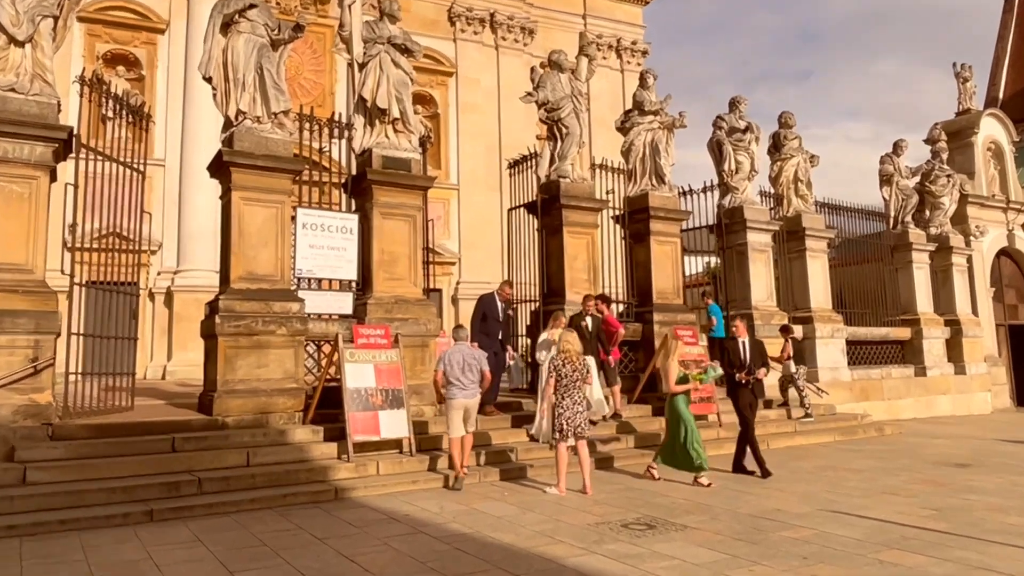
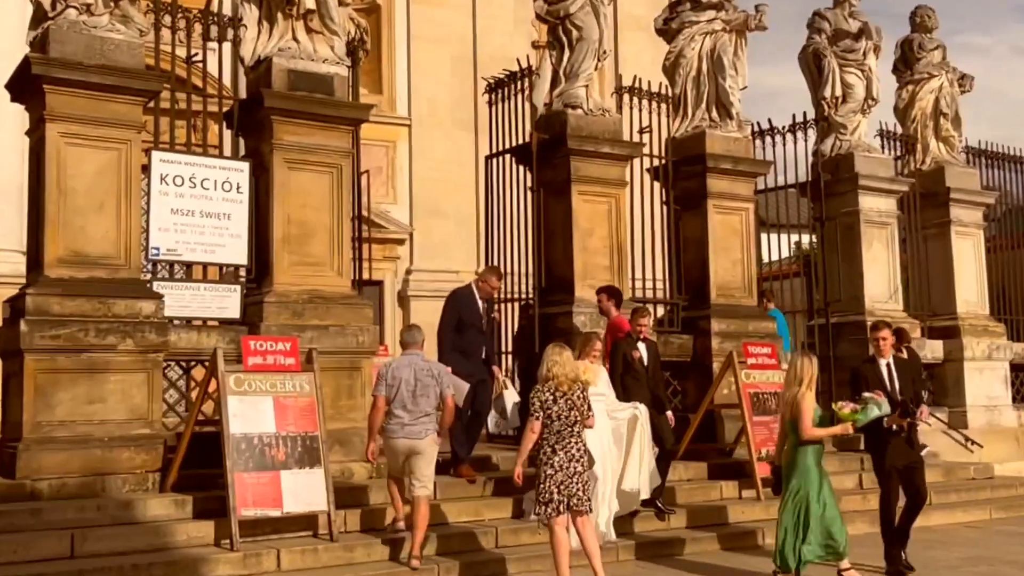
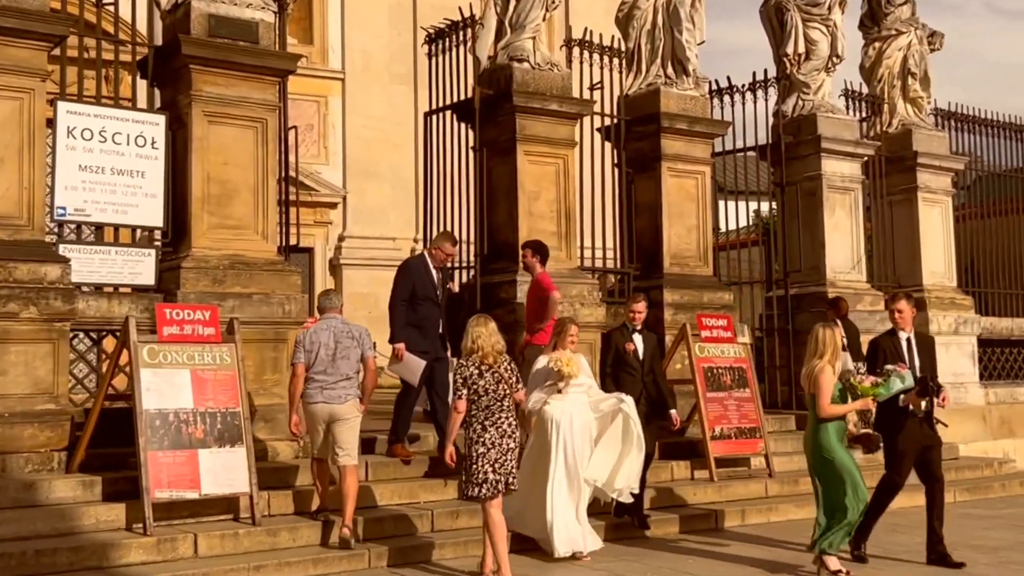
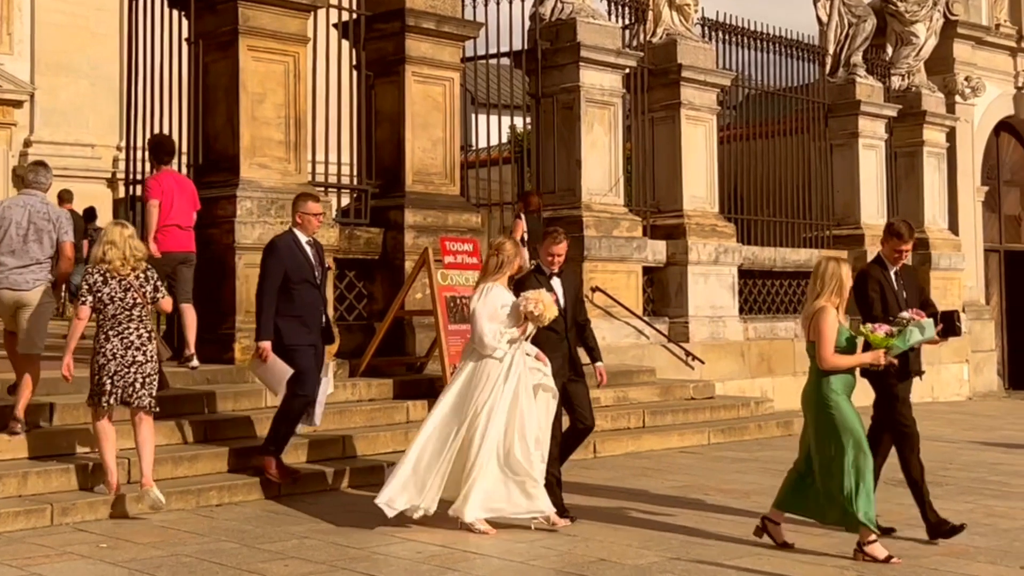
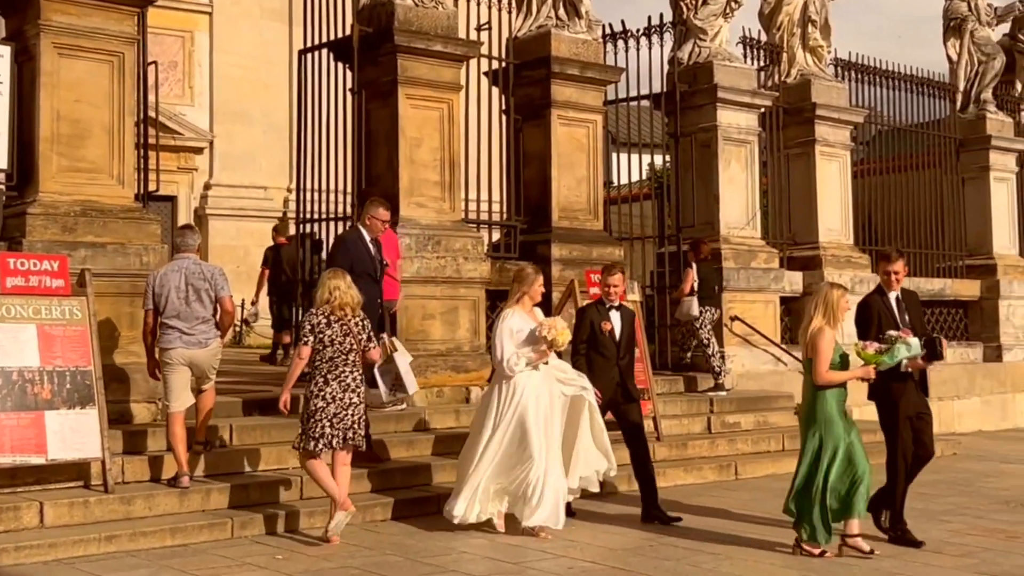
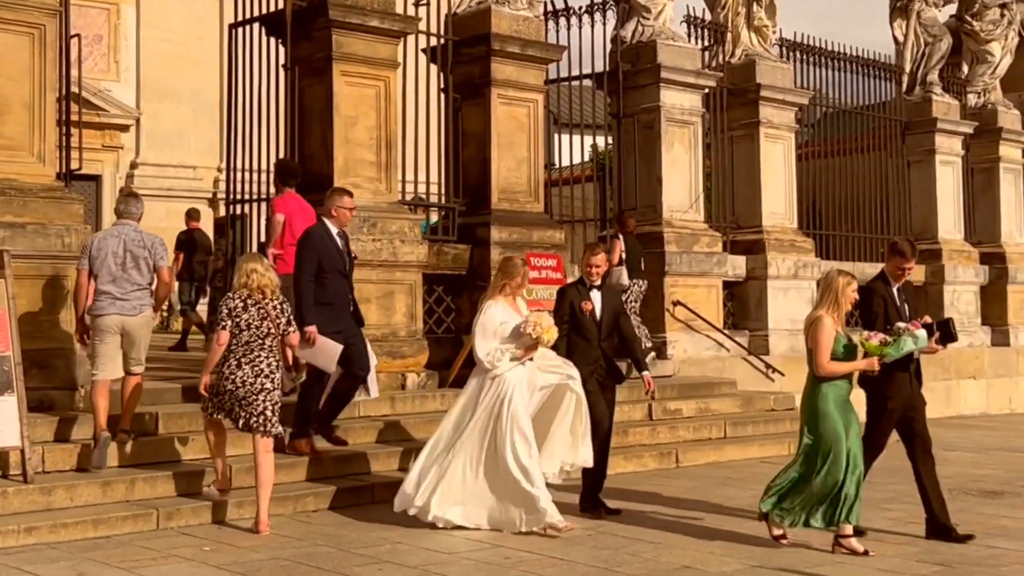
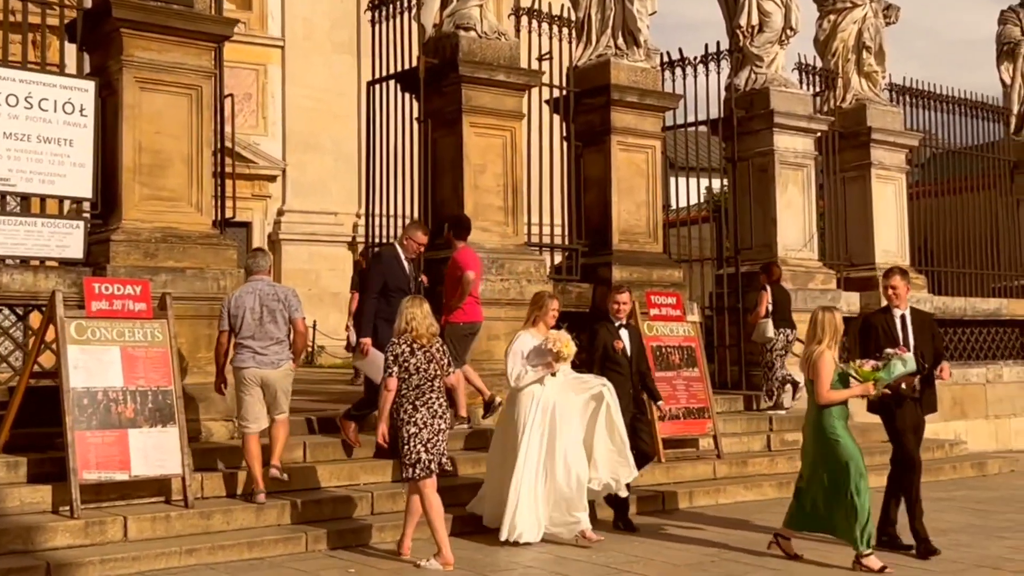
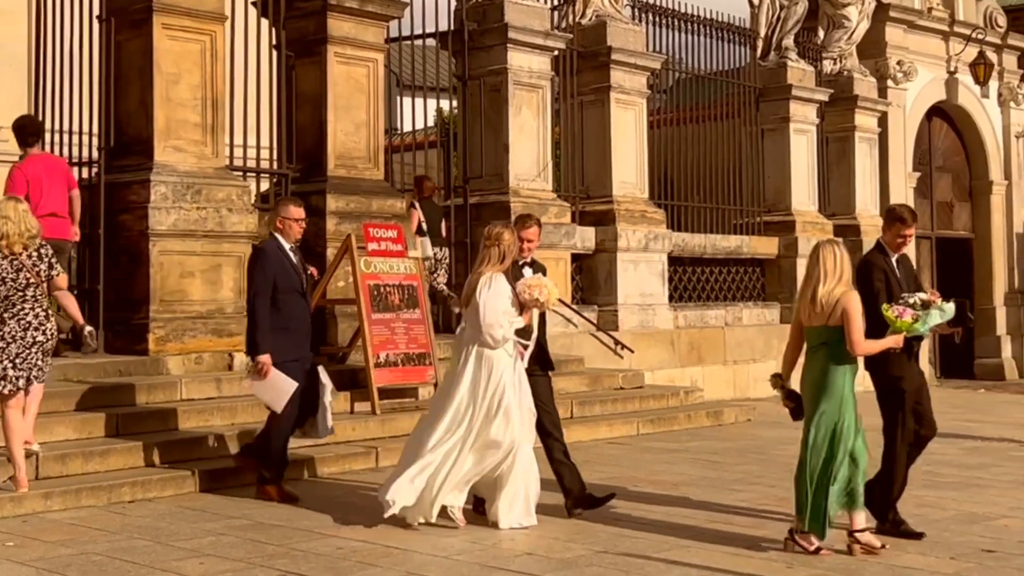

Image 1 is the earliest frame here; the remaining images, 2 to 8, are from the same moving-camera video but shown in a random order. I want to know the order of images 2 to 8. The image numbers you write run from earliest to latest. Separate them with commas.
2, 3, 7, 5, 6, 4, 8
